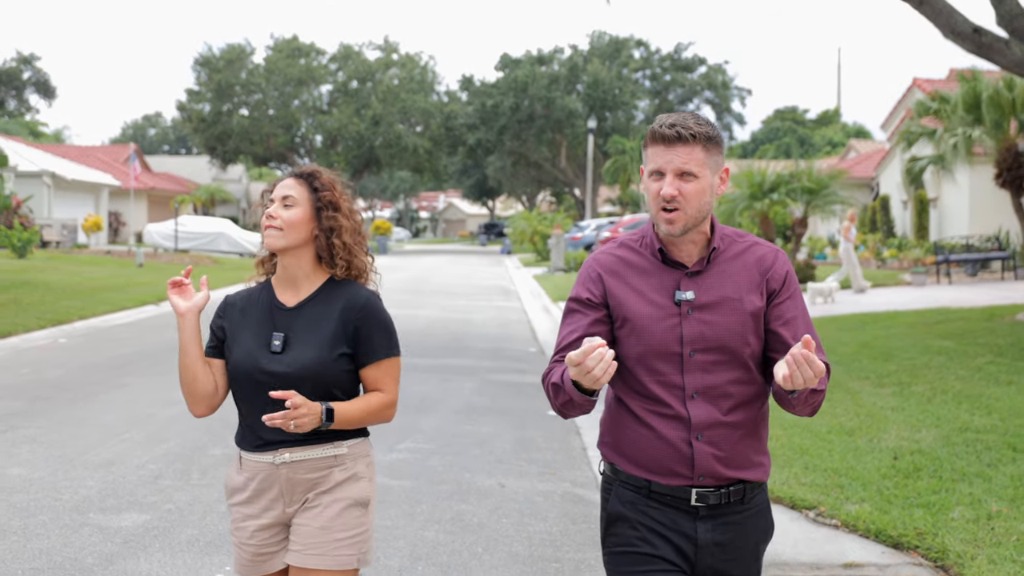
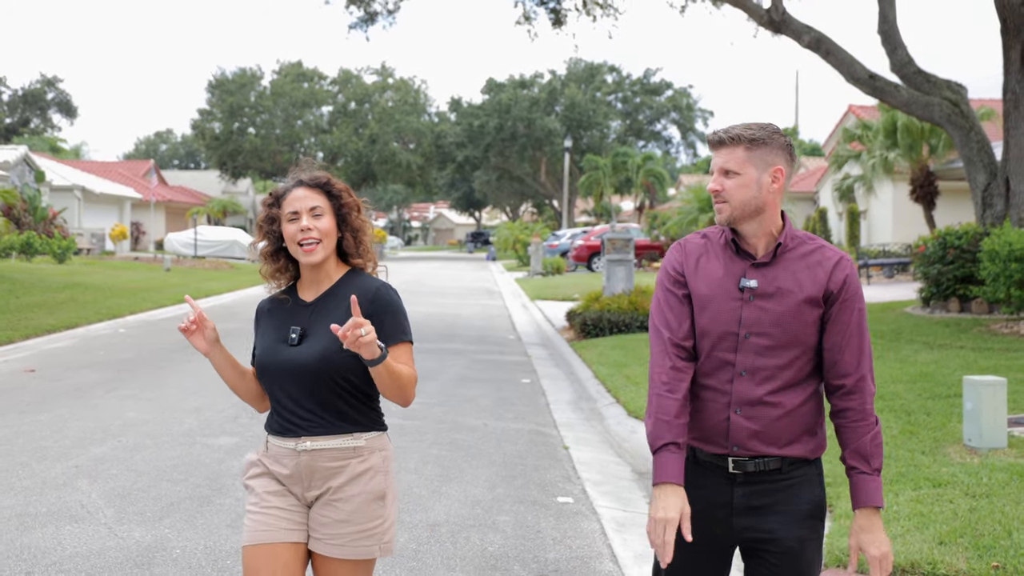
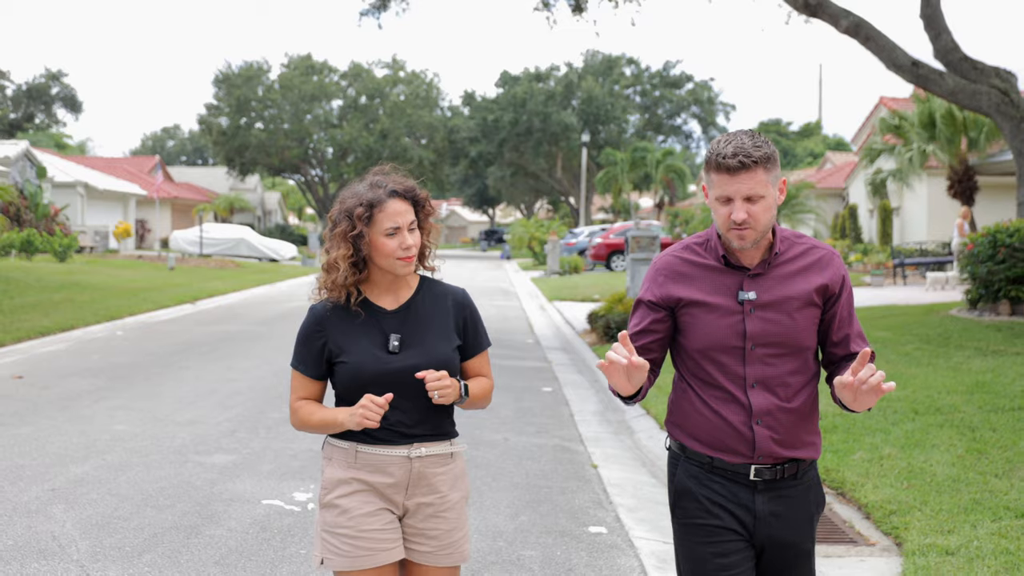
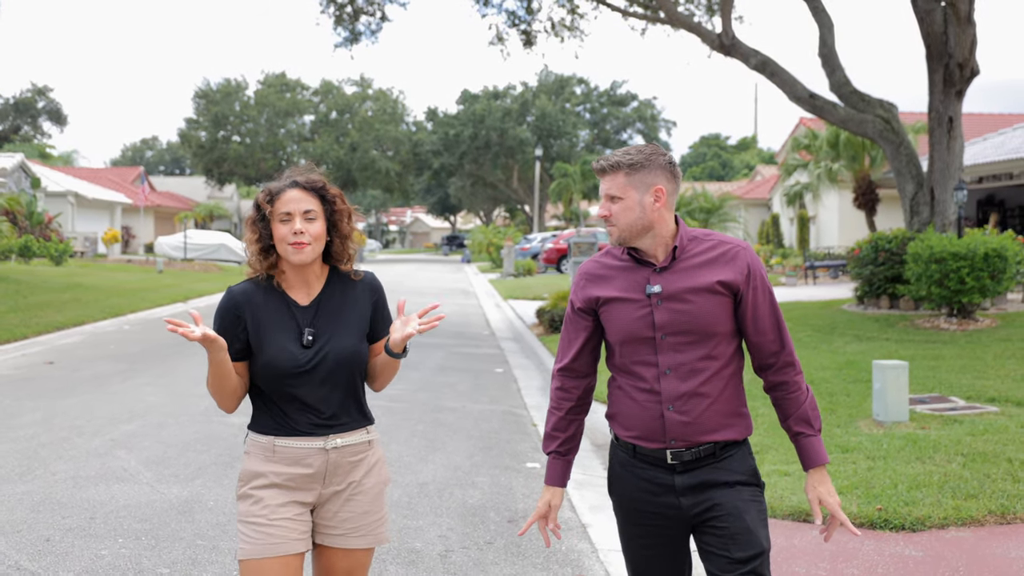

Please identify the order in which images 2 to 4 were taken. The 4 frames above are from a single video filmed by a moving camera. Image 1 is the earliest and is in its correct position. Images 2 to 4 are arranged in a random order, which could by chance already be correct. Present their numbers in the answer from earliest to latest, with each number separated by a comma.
3, 2, 4
